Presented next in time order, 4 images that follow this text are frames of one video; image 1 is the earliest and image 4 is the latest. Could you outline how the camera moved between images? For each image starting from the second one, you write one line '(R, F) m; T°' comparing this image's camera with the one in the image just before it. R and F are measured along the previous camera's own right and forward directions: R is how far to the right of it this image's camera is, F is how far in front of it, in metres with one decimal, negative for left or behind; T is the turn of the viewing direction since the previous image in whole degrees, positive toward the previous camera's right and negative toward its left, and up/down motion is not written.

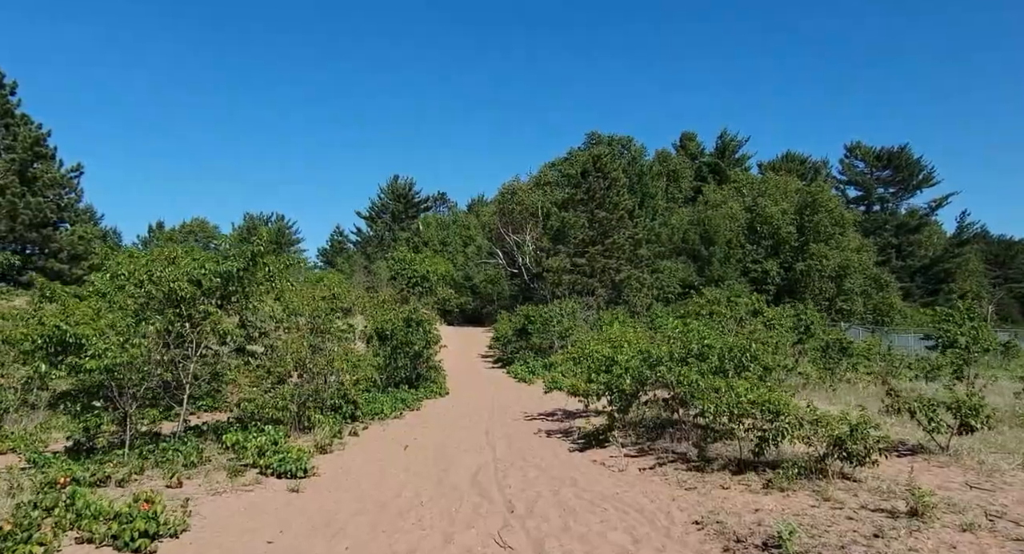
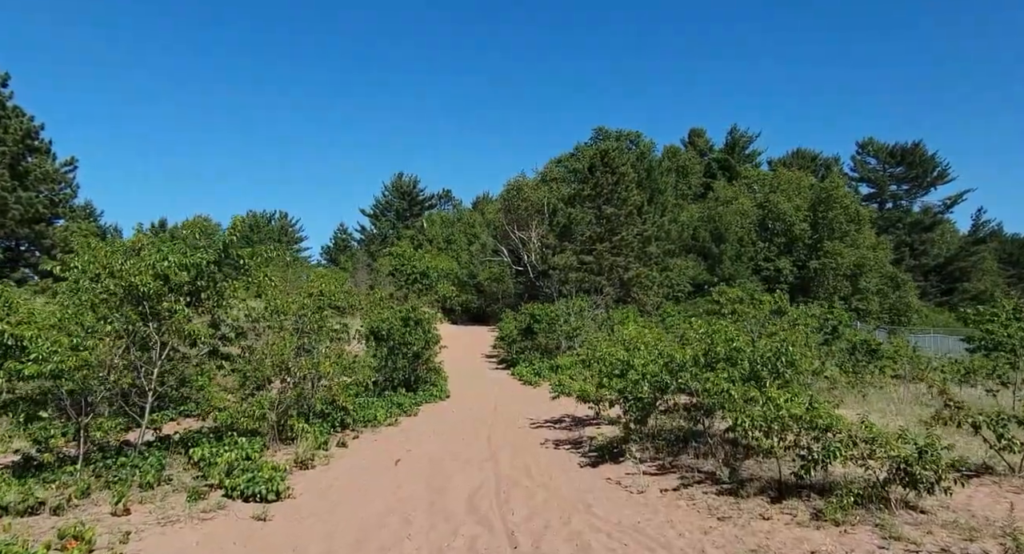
(0.0, +1.0) m; -1°
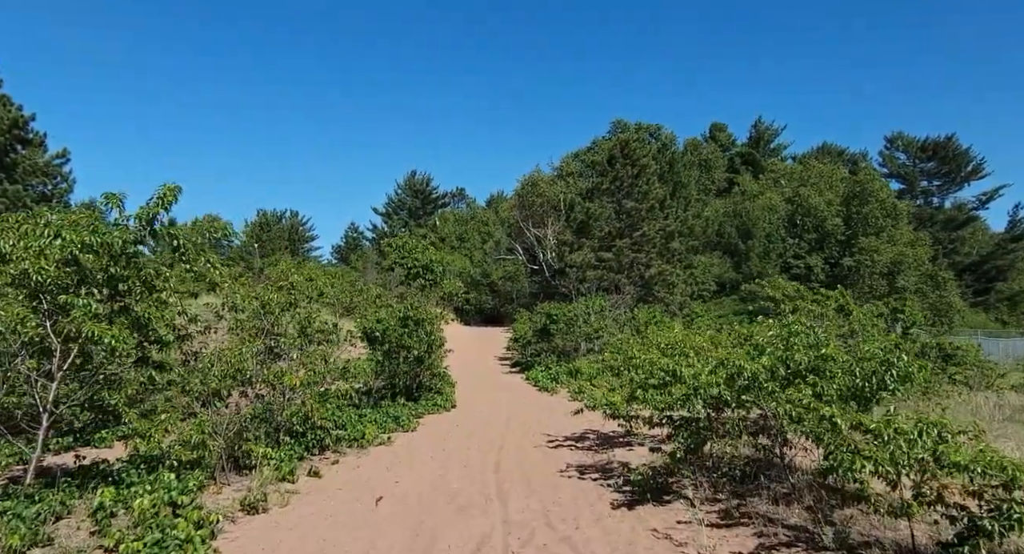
(0.0, +2.0) m; -1°
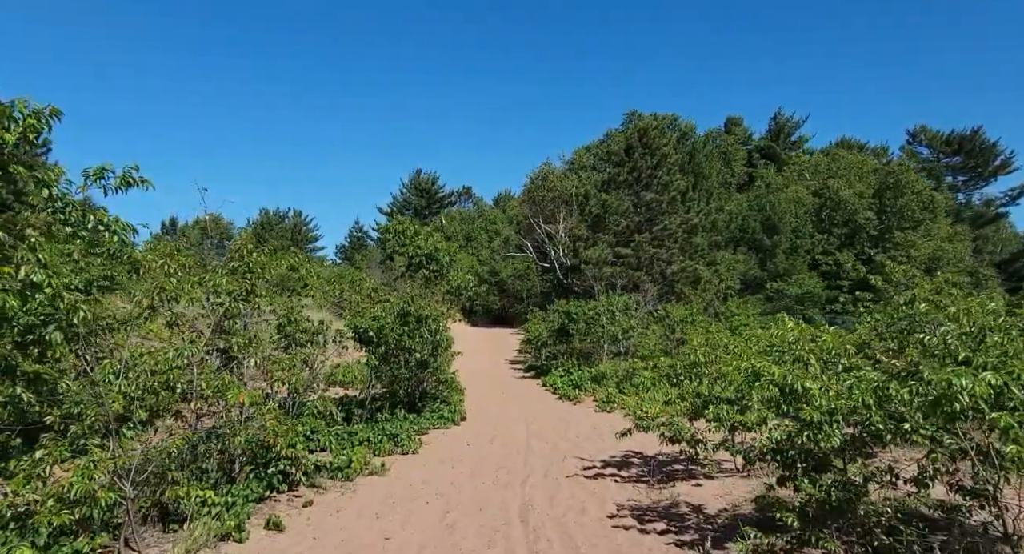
(-0.3, +2.3) m; -1°
